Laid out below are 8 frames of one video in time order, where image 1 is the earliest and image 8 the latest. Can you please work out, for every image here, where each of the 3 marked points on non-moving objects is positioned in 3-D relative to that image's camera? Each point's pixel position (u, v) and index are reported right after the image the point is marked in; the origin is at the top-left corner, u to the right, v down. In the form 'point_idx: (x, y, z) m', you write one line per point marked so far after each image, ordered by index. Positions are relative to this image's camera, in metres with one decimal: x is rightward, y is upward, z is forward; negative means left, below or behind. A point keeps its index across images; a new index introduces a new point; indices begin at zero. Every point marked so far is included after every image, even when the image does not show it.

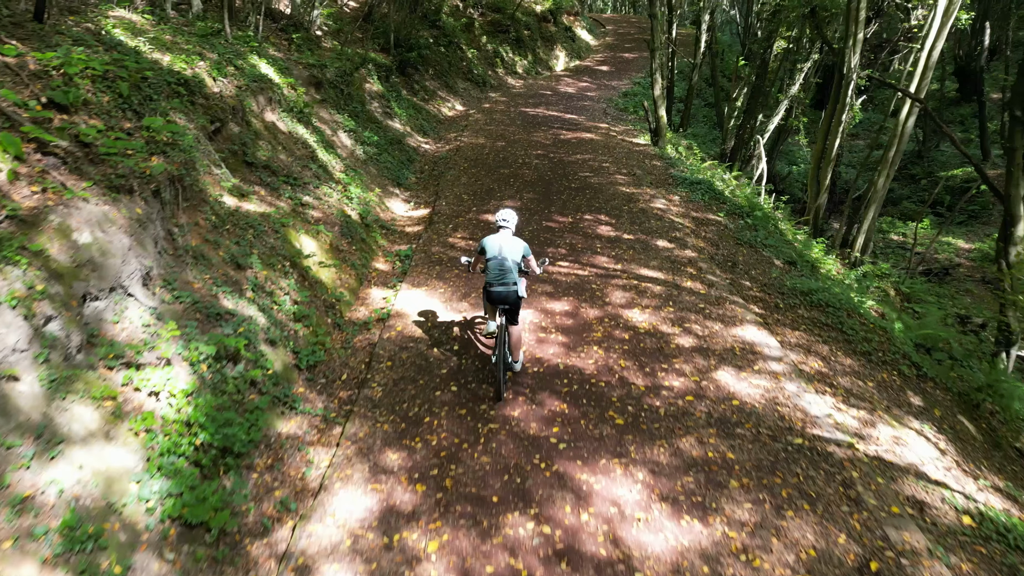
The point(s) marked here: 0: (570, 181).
0: (+1.0, +1.8, +11.7) m
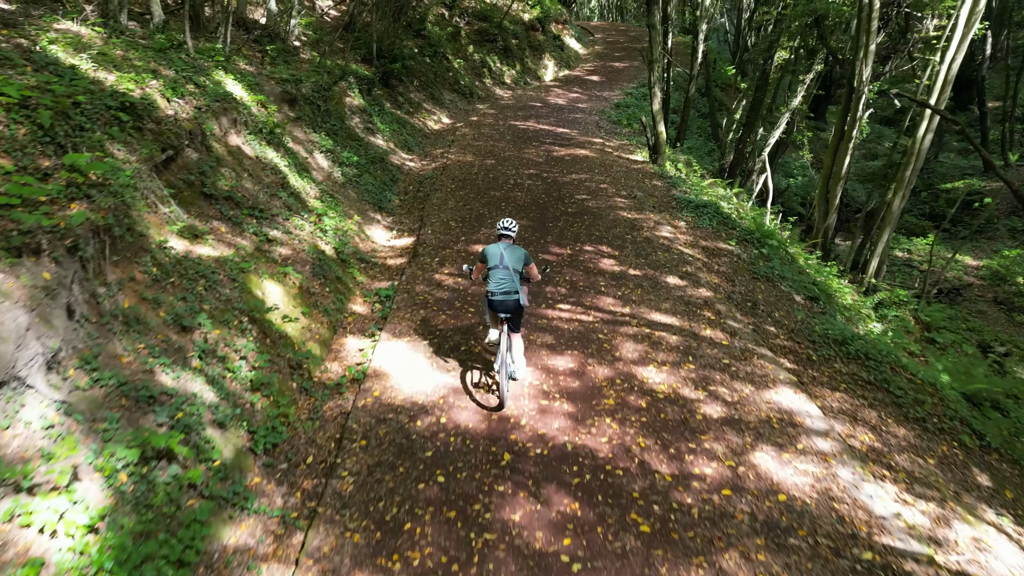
0: (+0.8, +1.3, +10.8) m
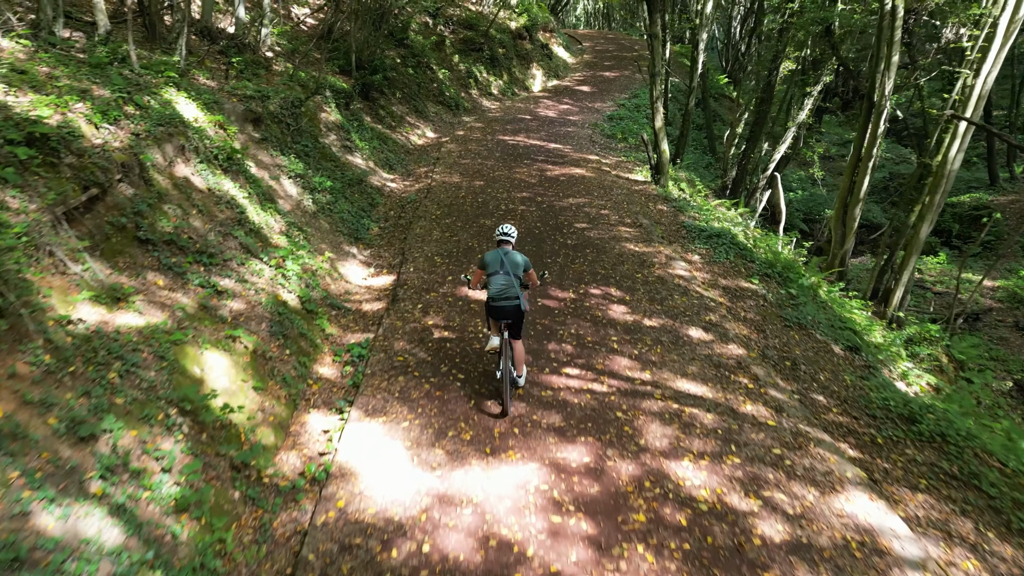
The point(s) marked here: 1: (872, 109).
0: (+0.7, +0.7, +9.6) m
1: (+6.2, +3.0, +12.1) m
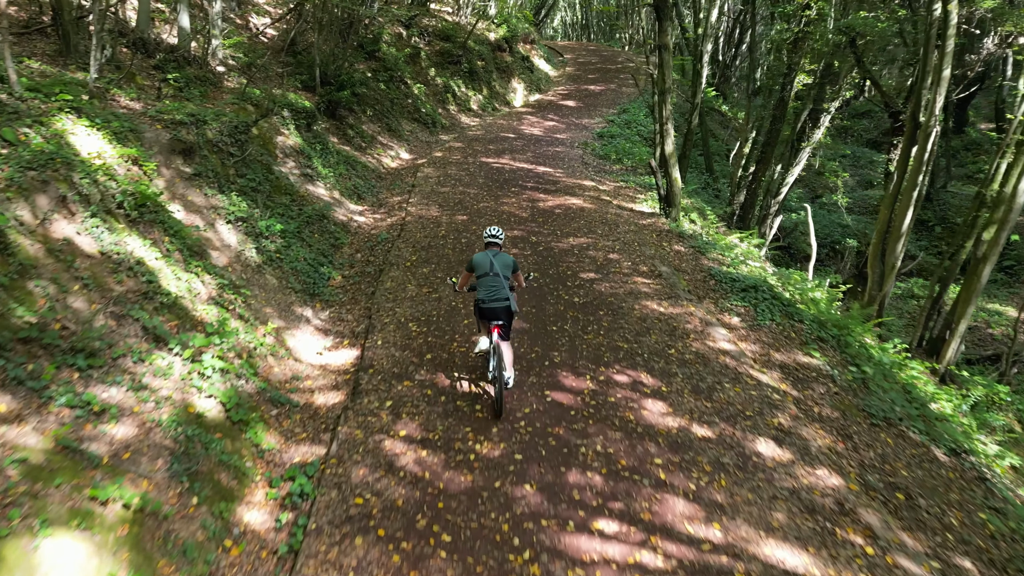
0: (+0.6, 0.0, +7.8) m
1: (+6.0, +2.3, +10.5) m
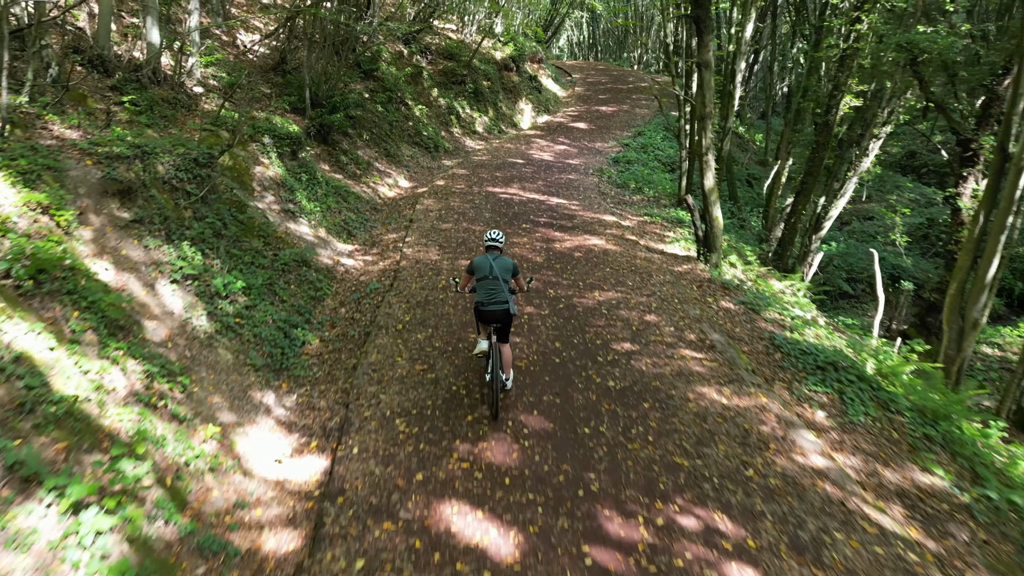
0: (+0.8, -0.7, +6.2) m
1: (+6.1, +1.6, +8.9) m
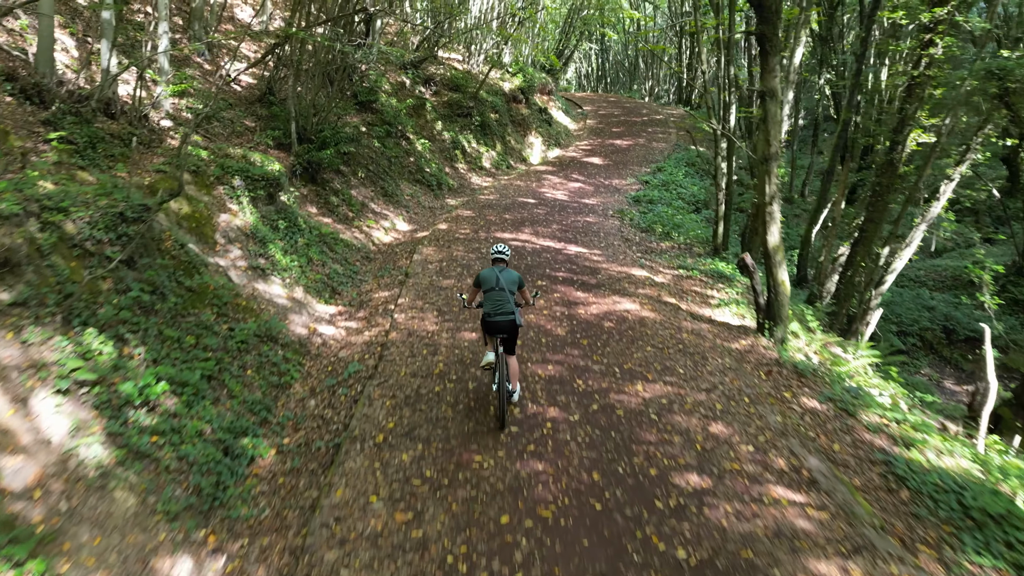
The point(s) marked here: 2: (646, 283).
0: (+0.9, -1.4, +4.3) m
1: (+6.3, +0.7, +7.0) m
2: (+1.9, +0.1, +9.9) m
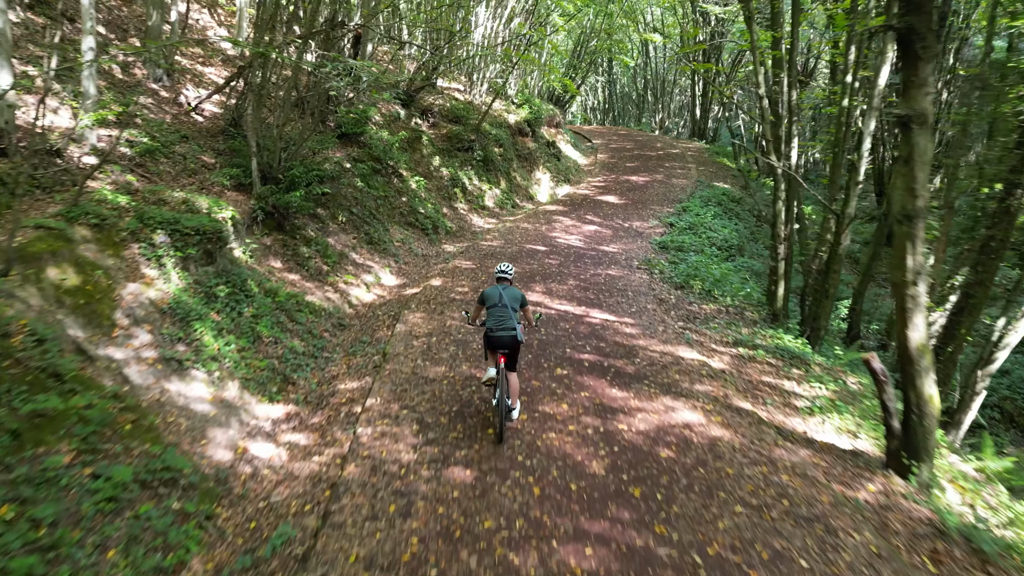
0: (+1.0, -2.1, +1.7) m
1: (+6.4, -0.1, +4.6) m
2: (+2.0, -0.9, +7.4) m
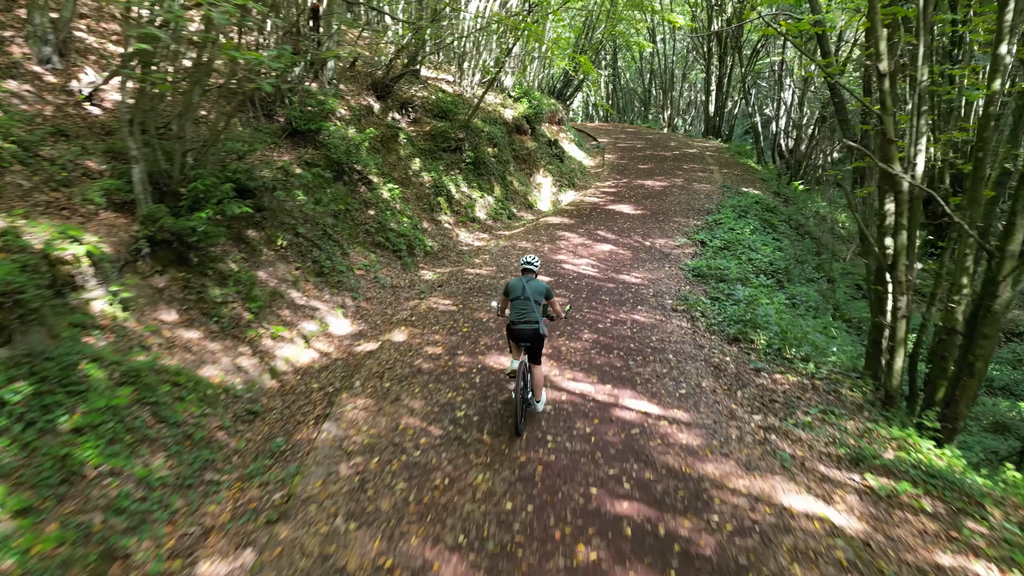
0: (+0.9, -2.8, -1.5) m
1: (+6.3, -0.8, +1.4) m
2: (+1.9, -1.6, +4.2) m
